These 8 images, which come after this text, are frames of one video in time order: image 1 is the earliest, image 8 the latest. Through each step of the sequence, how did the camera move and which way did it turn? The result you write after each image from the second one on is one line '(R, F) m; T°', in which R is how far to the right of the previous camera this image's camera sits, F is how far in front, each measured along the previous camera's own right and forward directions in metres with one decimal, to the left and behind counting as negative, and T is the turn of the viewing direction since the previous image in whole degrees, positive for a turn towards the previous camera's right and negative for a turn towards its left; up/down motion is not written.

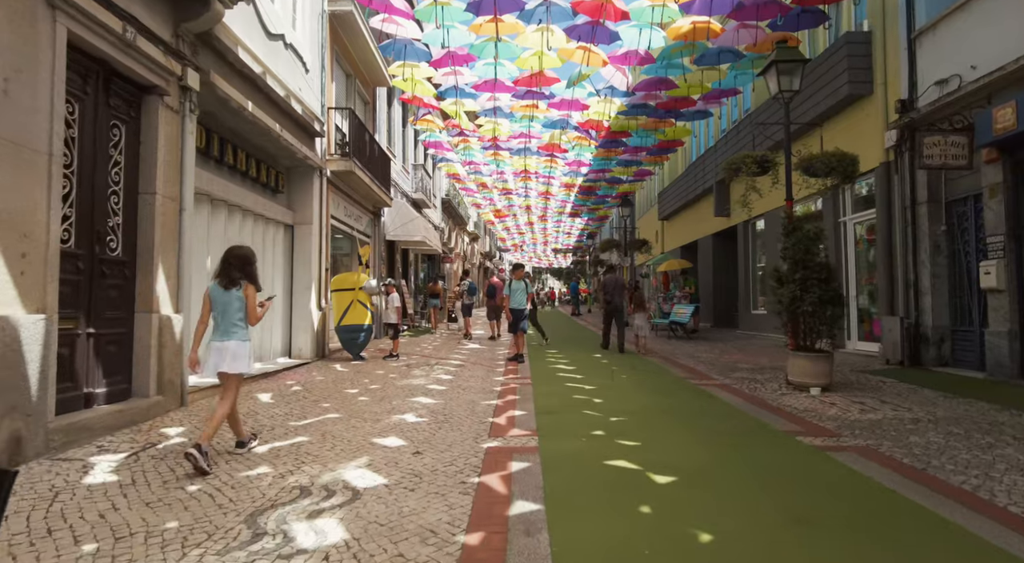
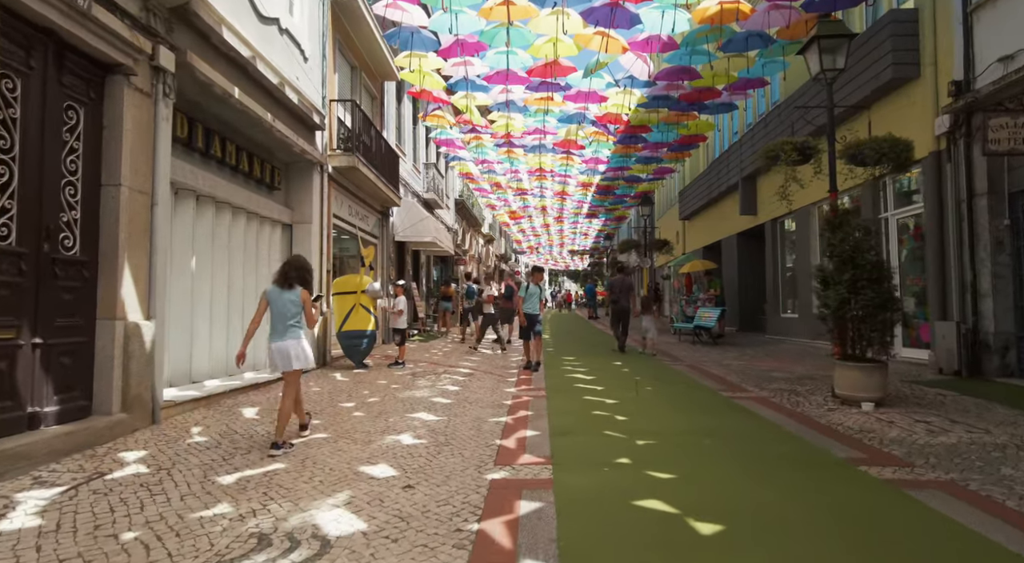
(+0.1, +0.7) m; -2°
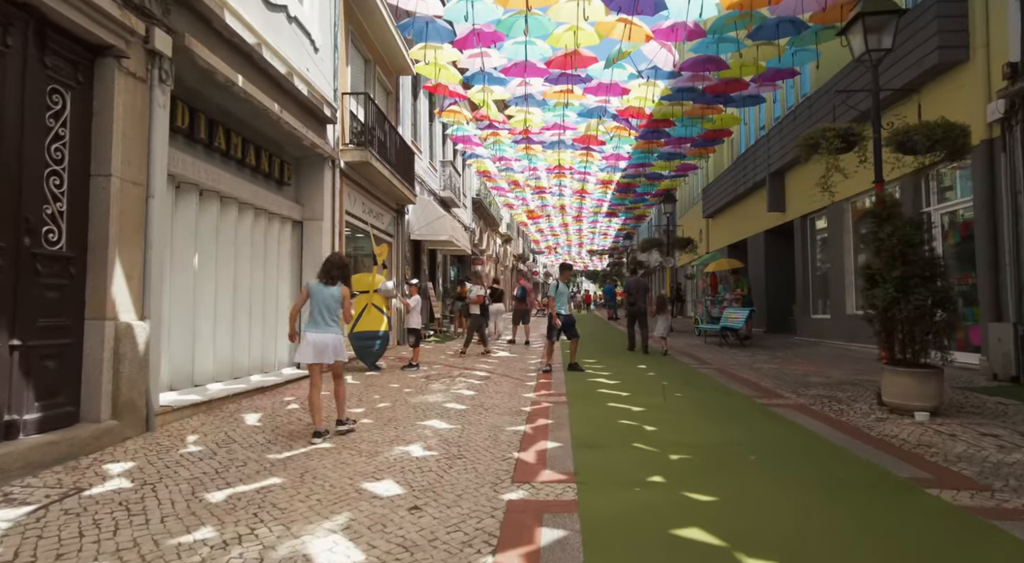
(0.0, +0.4) m; -2°
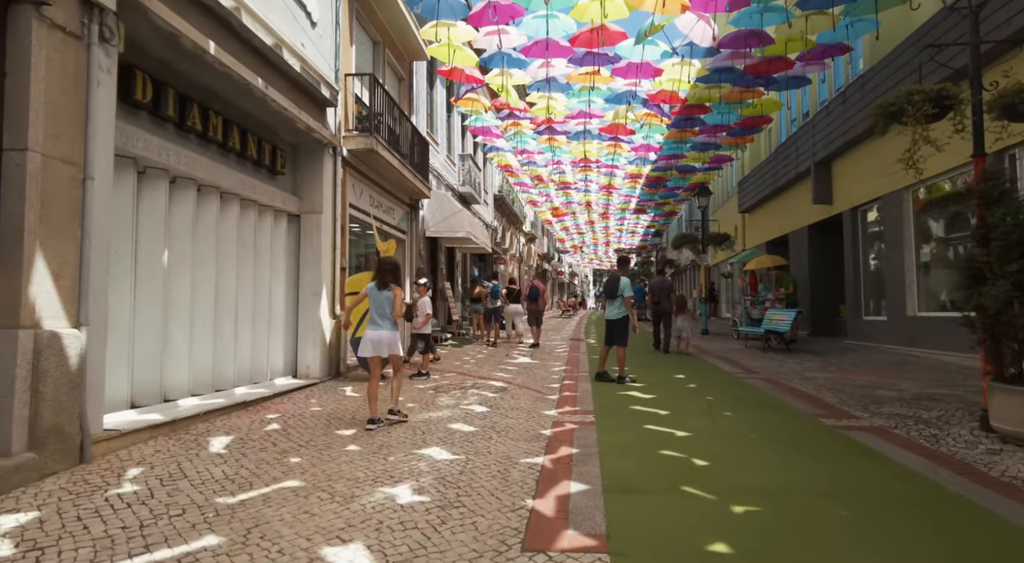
(+0.1, +1.0) m; -2°
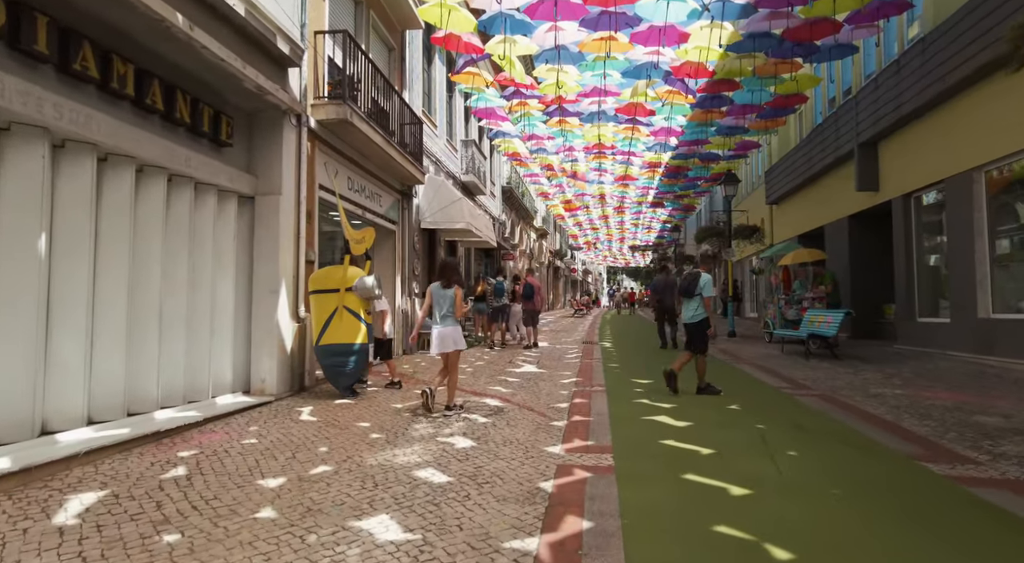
(+0.2, +1.5) m; -1°
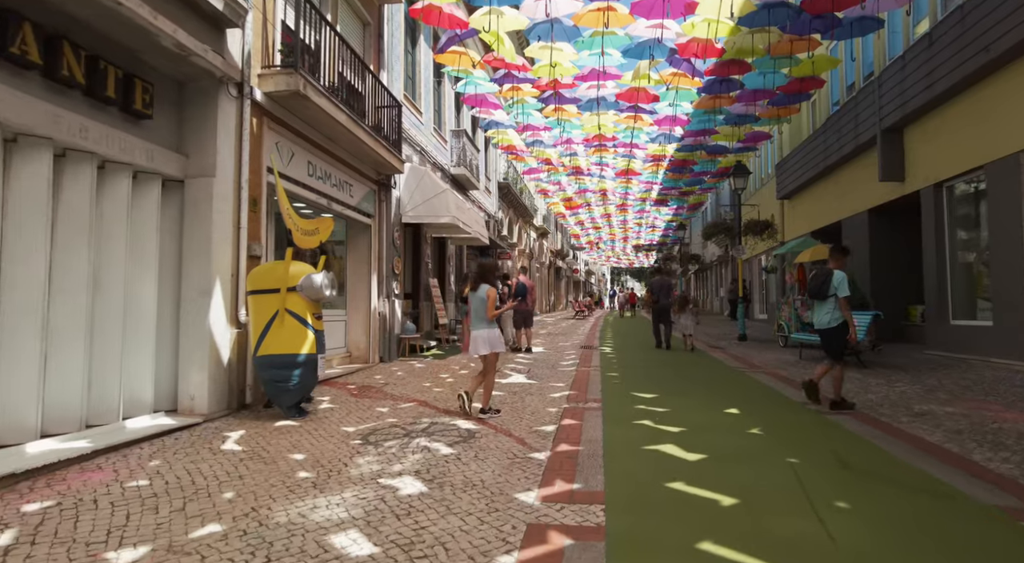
(+0.3, +1.1) m; 0°
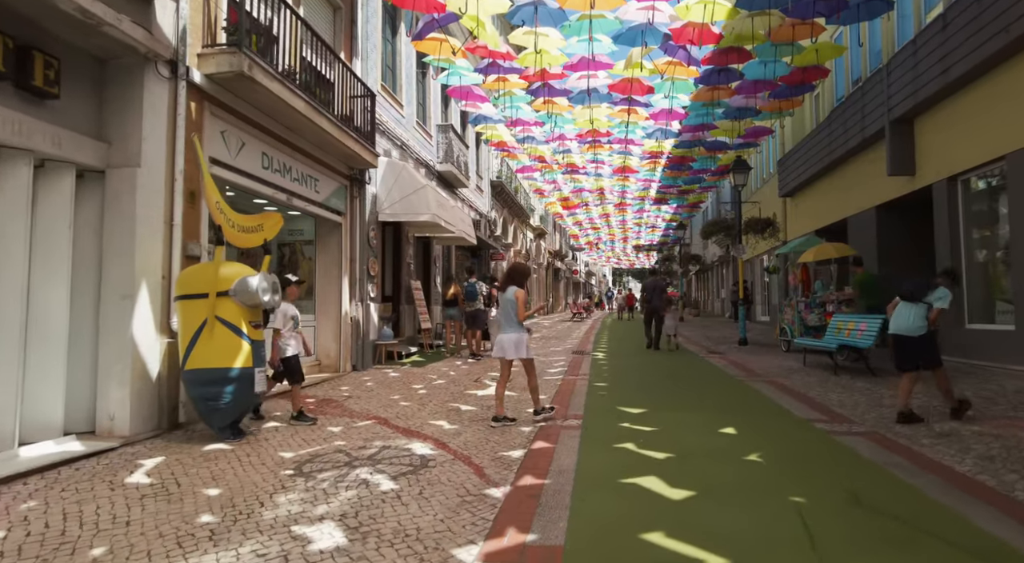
(+0.3, +0.7) m; 0°
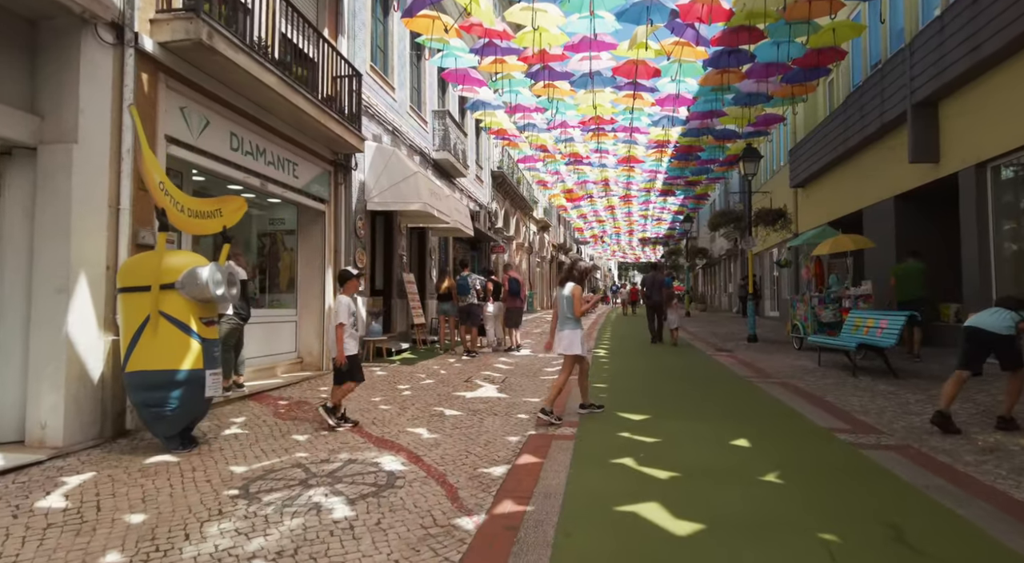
(+0.2, +0.6) m; -1°
